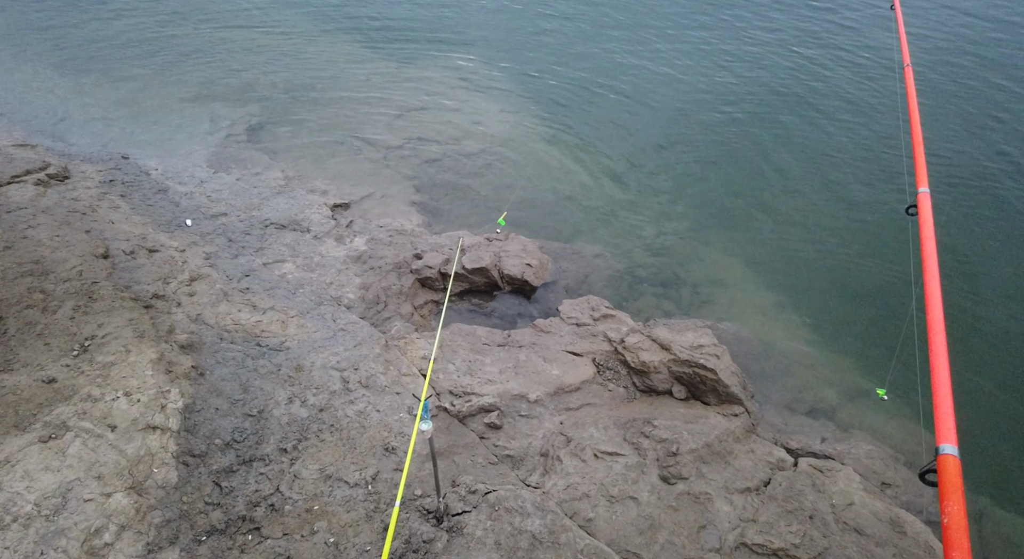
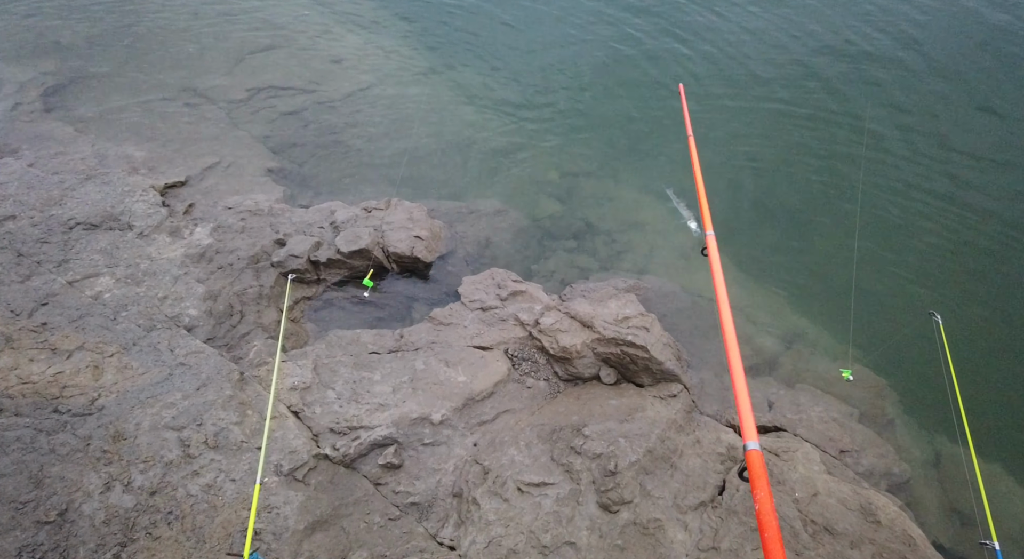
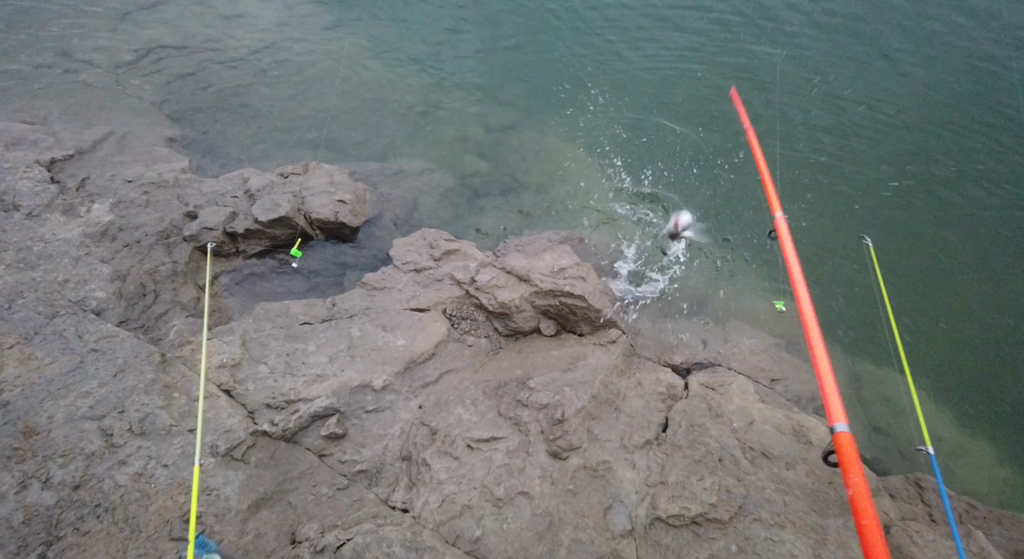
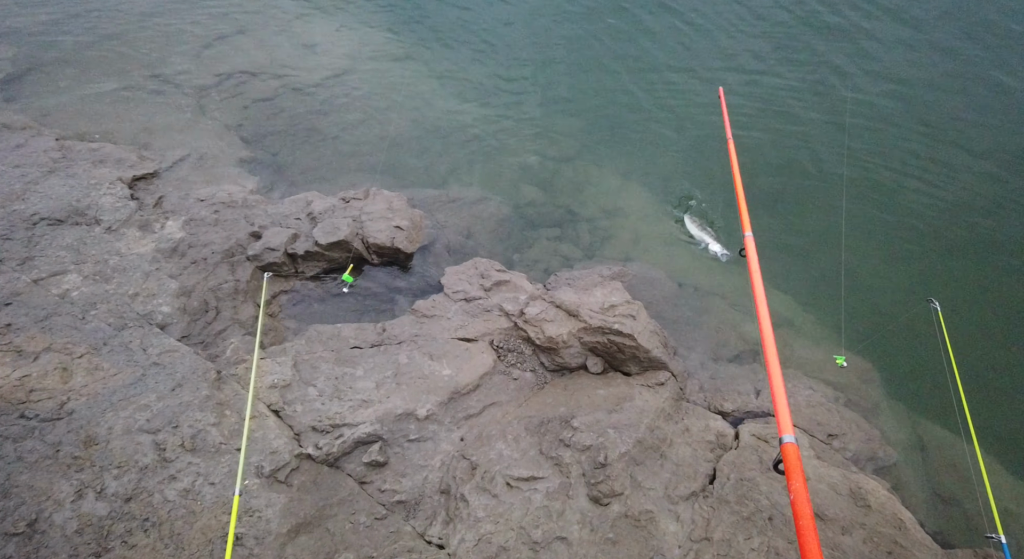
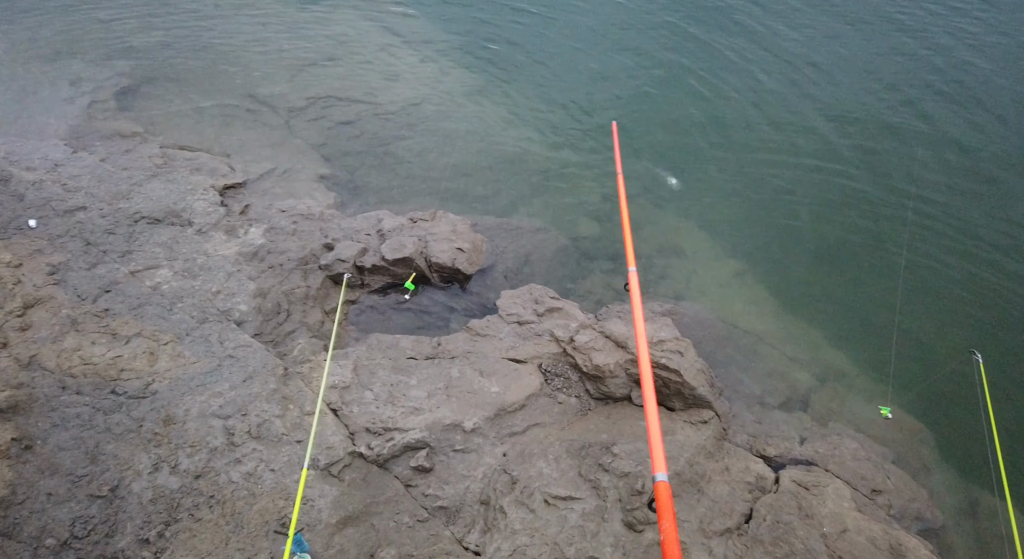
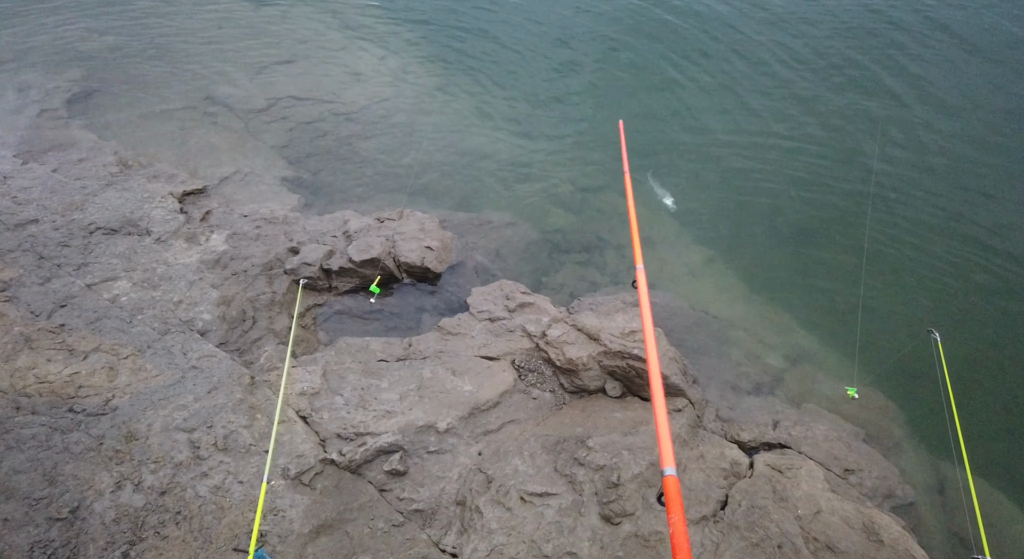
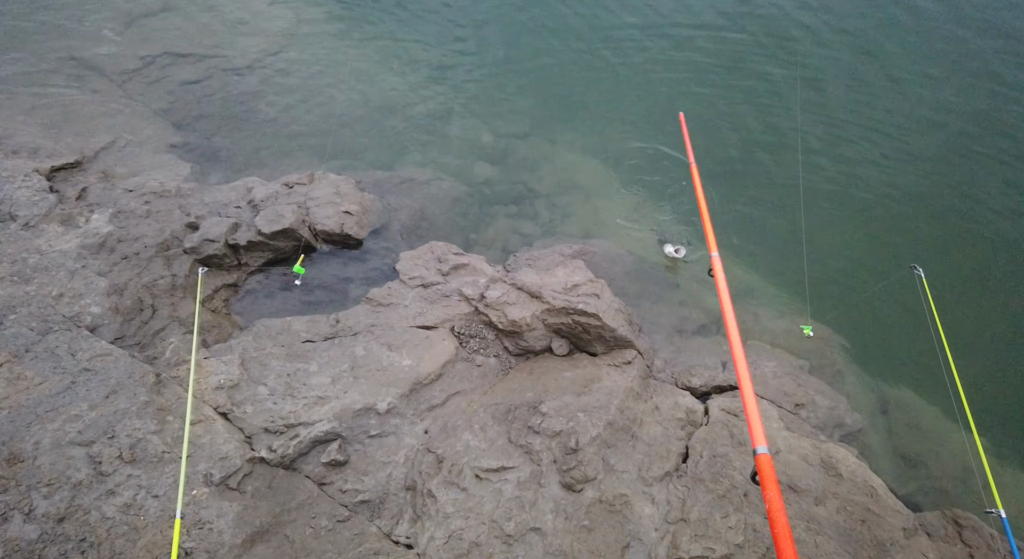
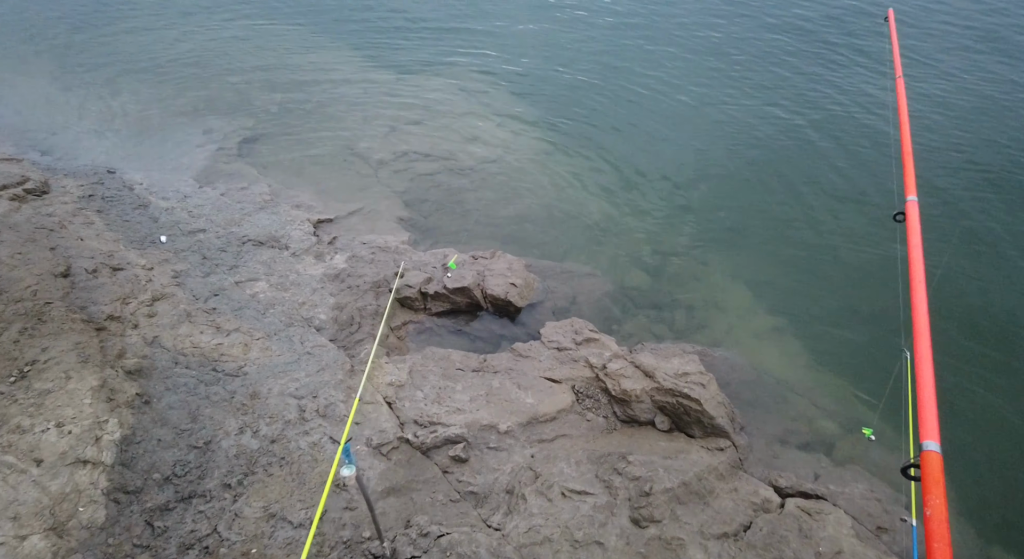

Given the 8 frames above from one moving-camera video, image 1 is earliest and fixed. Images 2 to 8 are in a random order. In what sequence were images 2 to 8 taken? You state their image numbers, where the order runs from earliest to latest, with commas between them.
8, 5, 6, 2, 4, 7, 3
